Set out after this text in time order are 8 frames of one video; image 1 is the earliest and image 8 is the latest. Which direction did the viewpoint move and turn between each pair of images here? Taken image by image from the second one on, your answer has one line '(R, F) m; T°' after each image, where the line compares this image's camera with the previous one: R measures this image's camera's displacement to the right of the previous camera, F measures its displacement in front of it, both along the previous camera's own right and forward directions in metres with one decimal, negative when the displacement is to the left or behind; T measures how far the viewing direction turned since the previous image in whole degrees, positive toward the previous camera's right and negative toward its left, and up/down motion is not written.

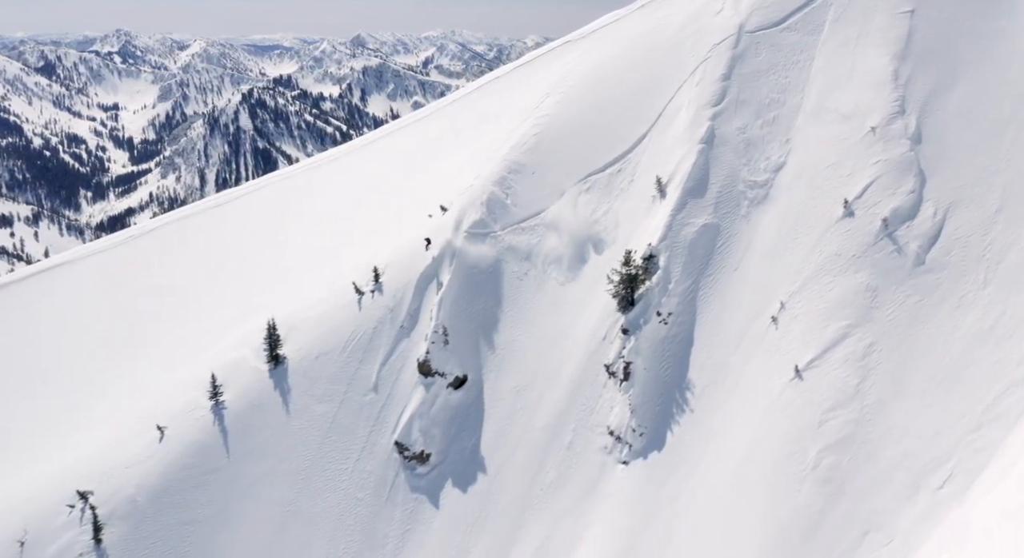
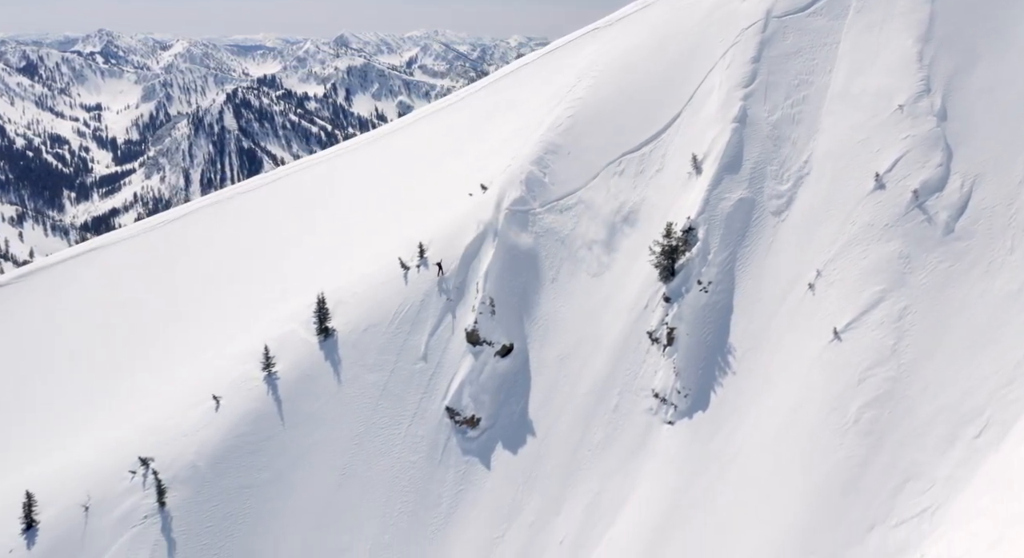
(-3.7, -2.3) m; 0°
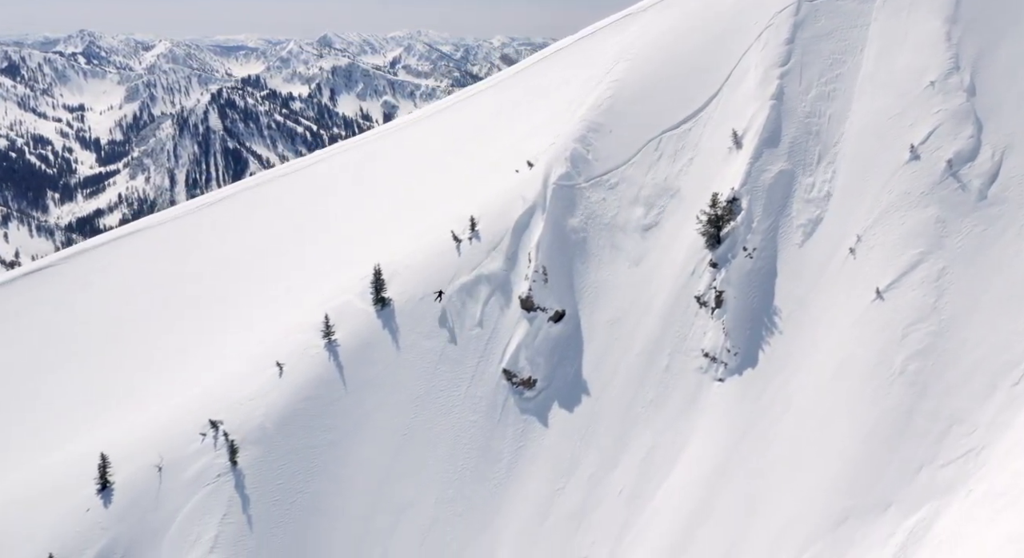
(-4.5, -2.7) m; +1°
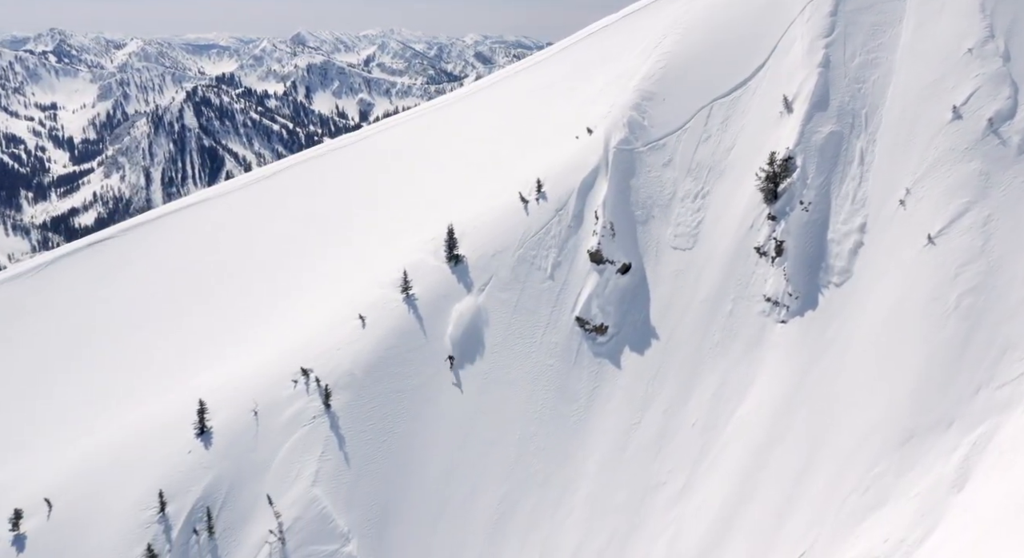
(-6.6, -4.0) m; +1°
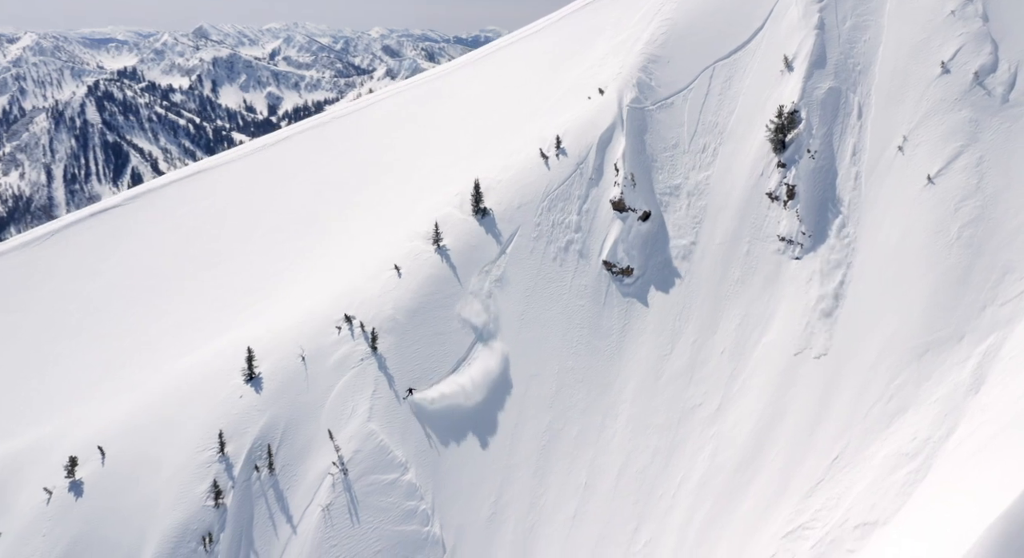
(-7.2, -3.6) m; +4°
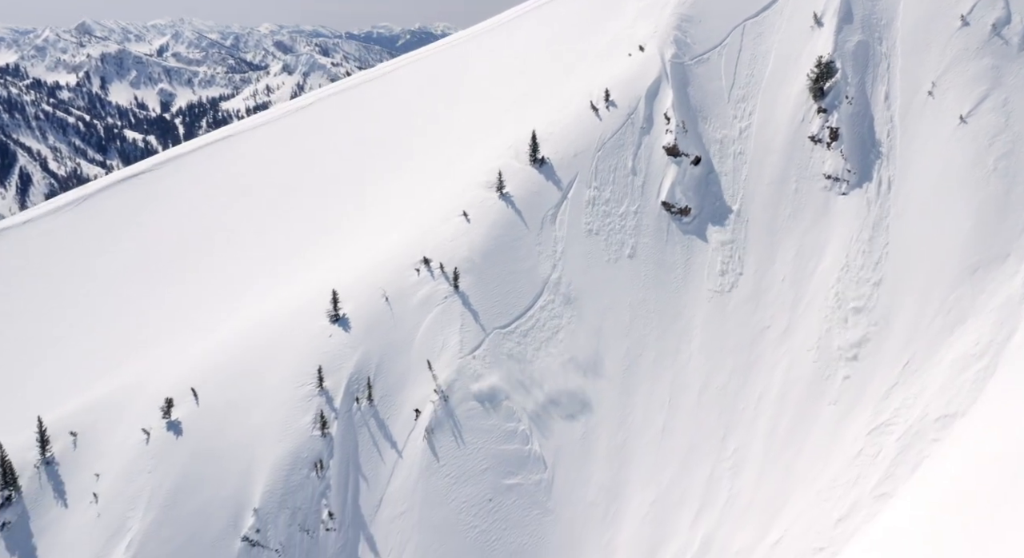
(-11.5, -3.2) m; +4°
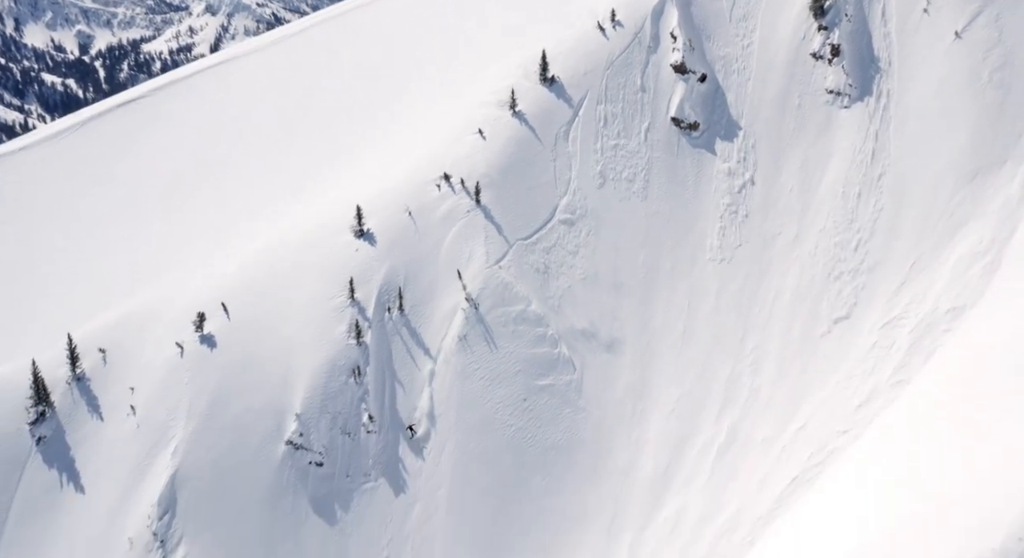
(-6.1, -1.8) m; +4°
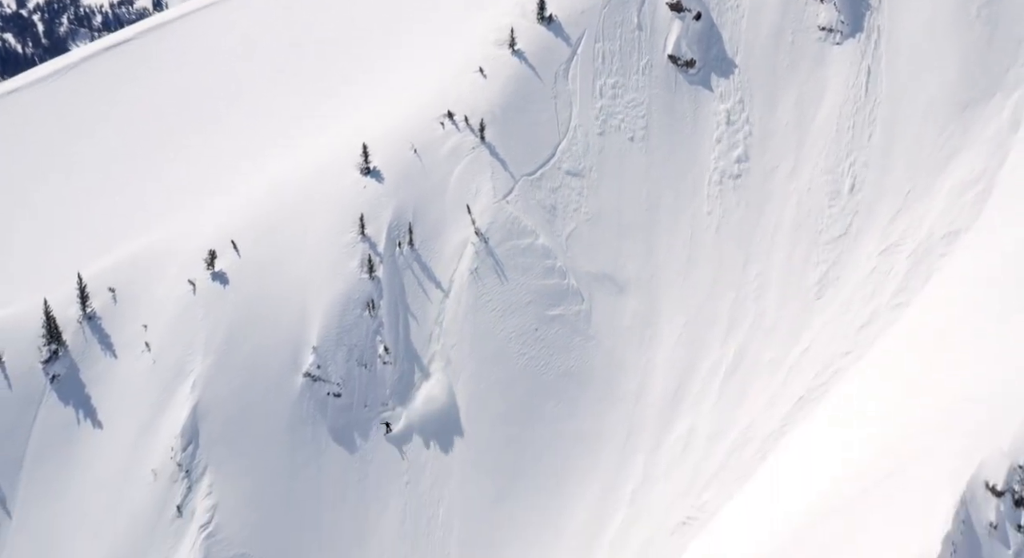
(-3.7, -1.3) m; +3°
